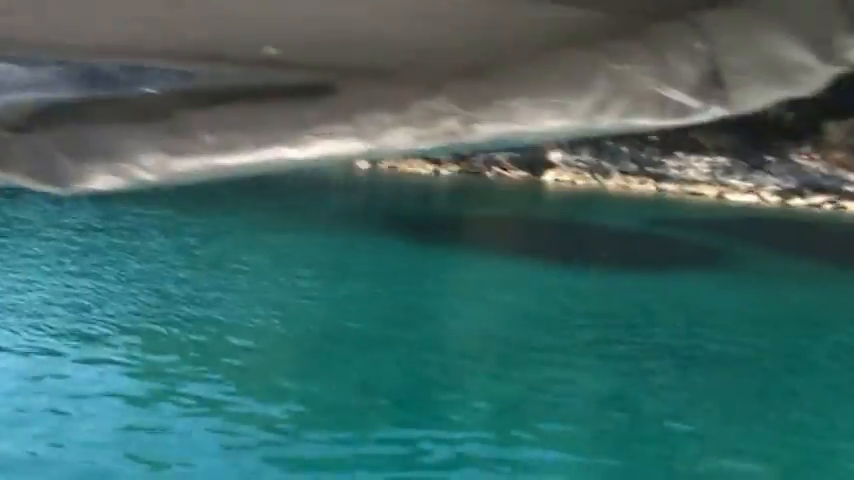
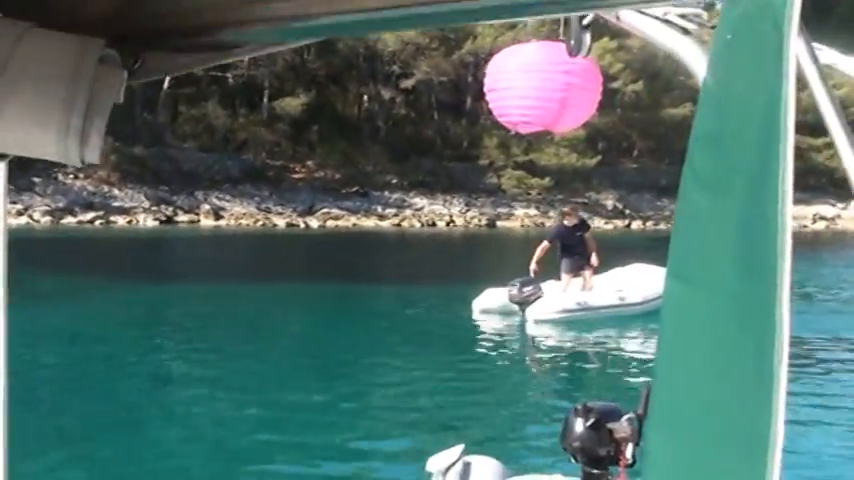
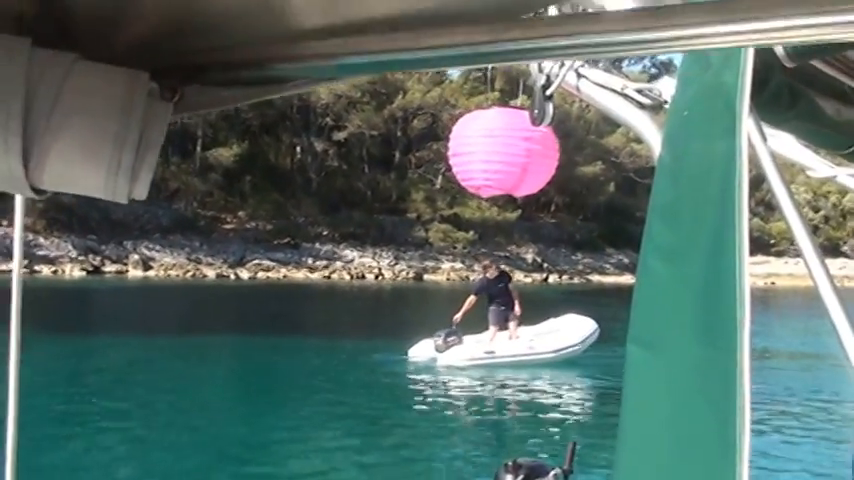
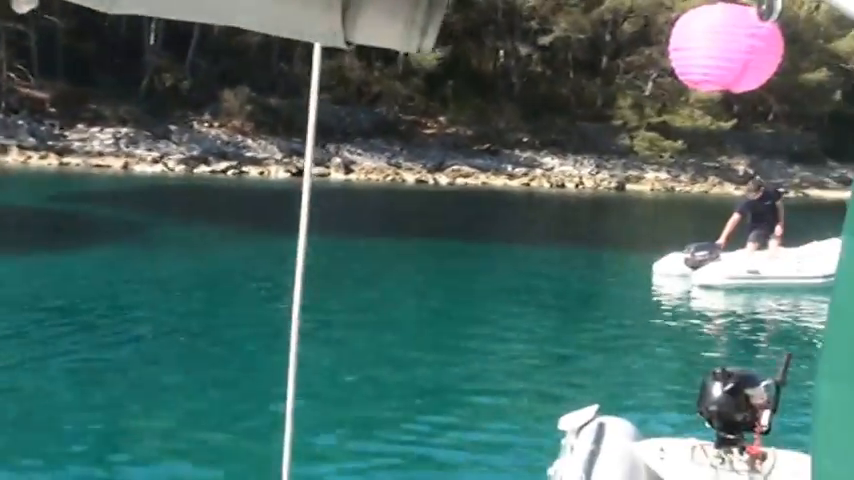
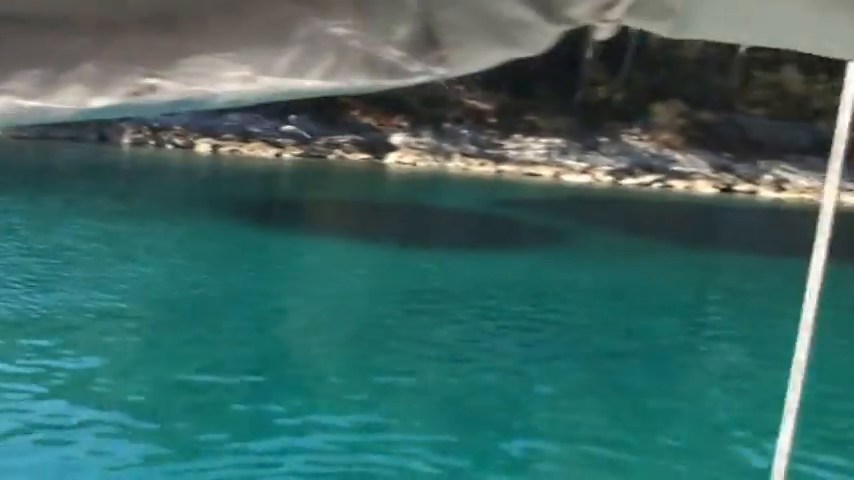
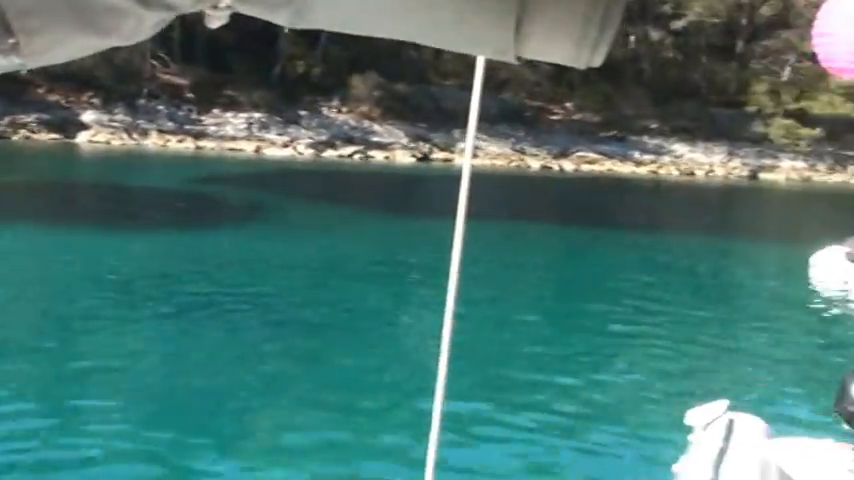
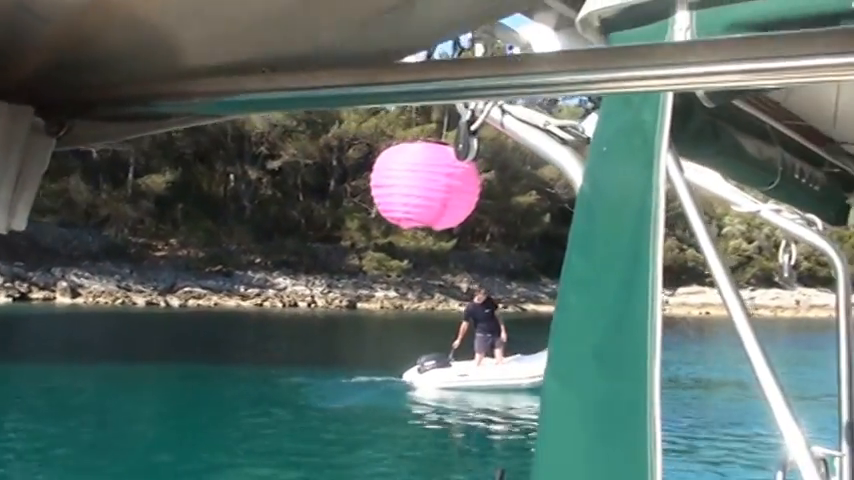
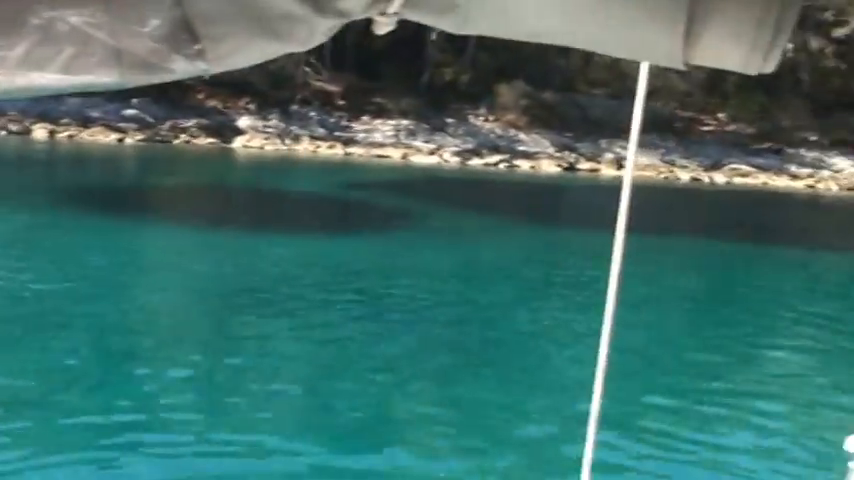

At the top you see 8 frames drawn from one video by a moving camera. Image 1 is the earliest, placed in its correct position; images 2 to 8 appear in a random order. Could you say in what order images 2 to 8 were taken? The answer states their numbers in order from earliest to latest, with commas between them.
5, 8, 6, 4, 2, 3, 7
